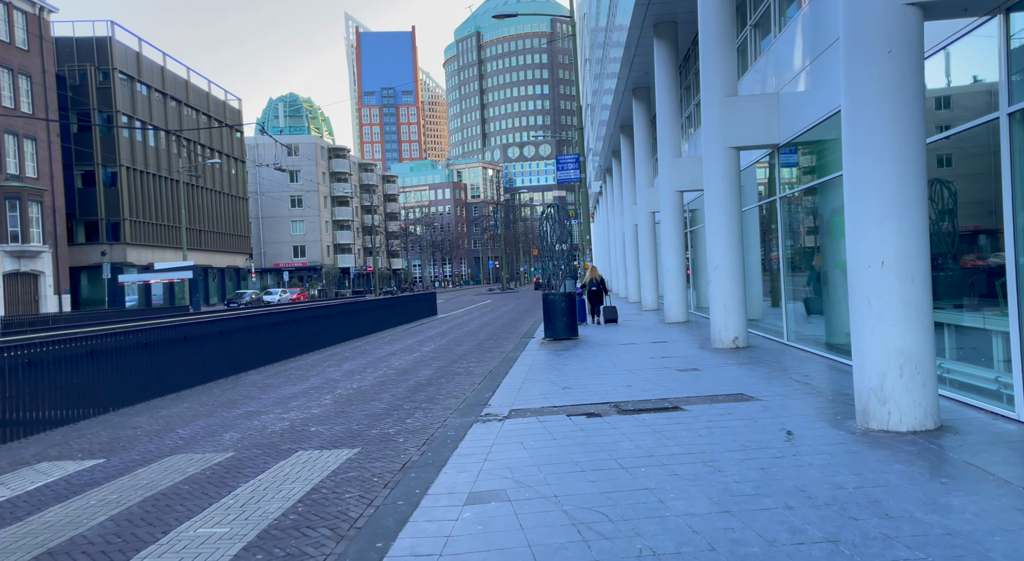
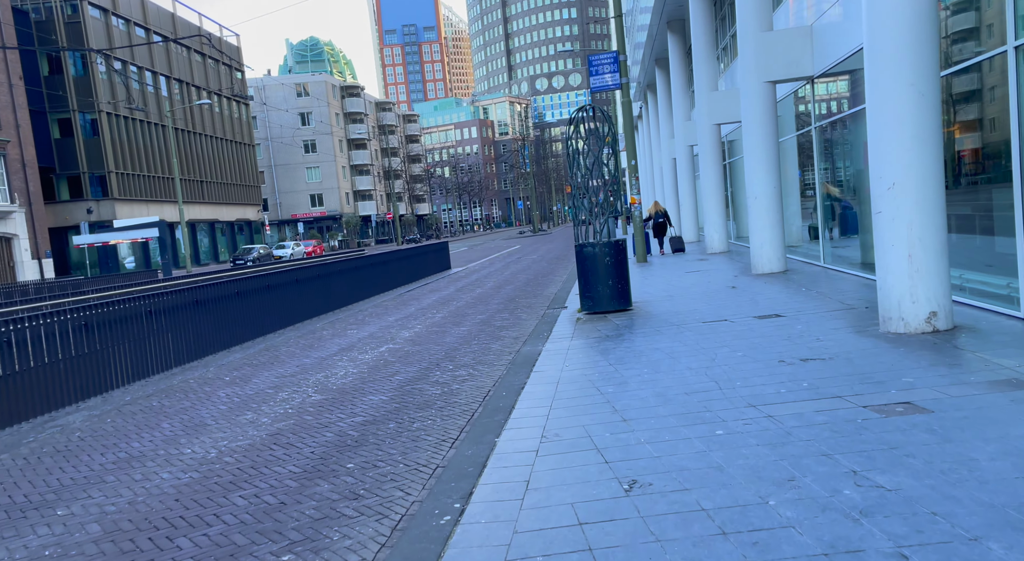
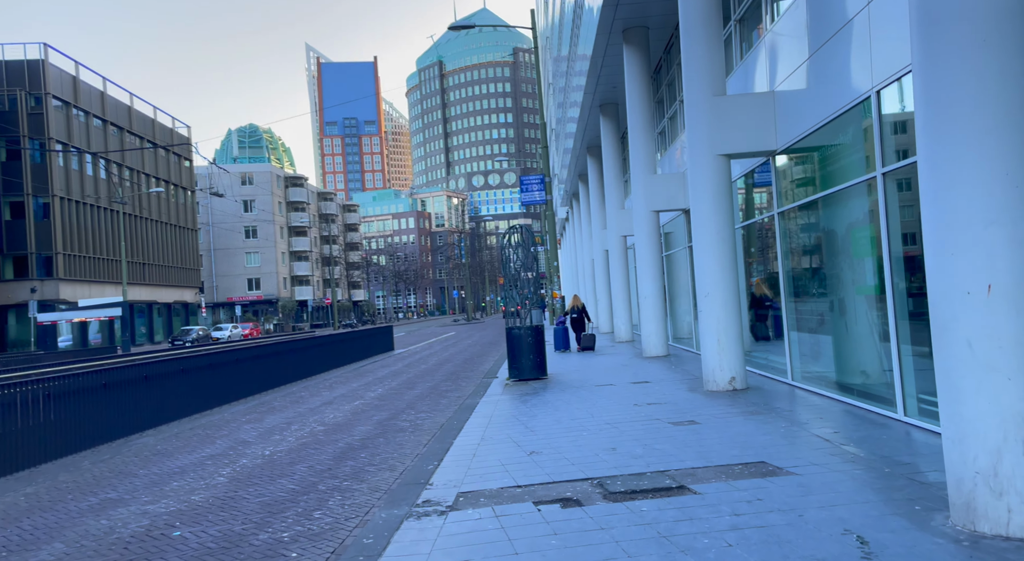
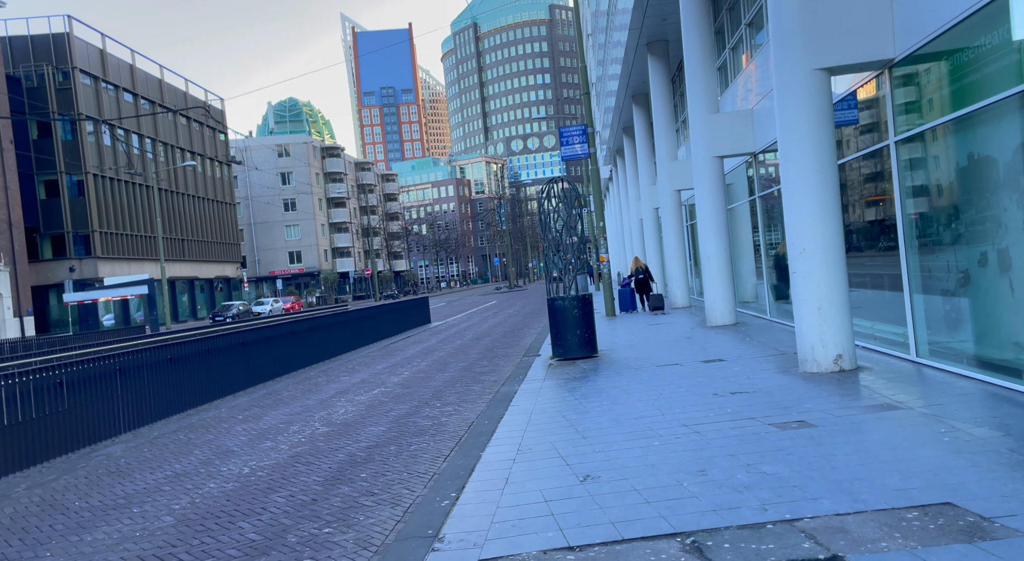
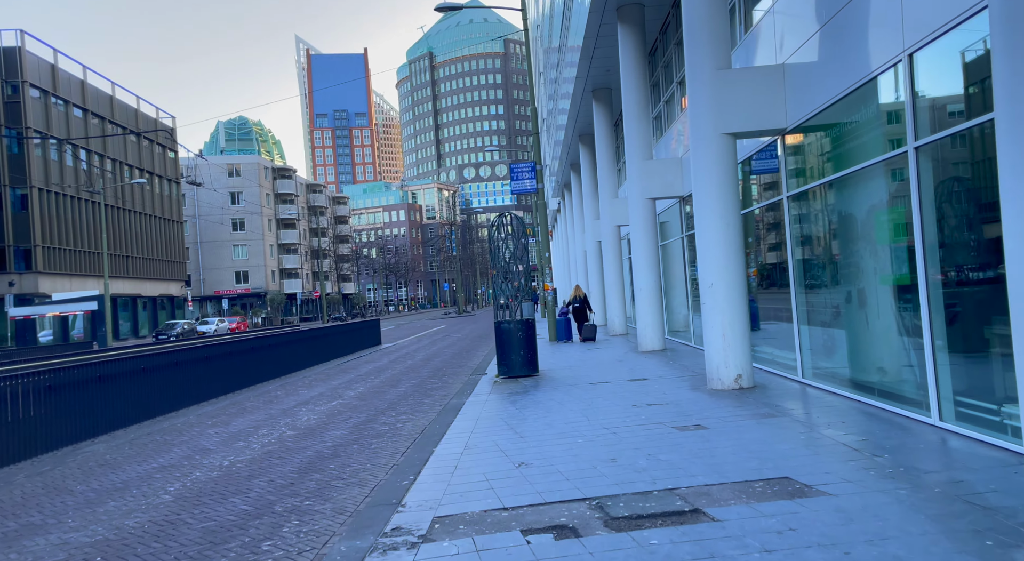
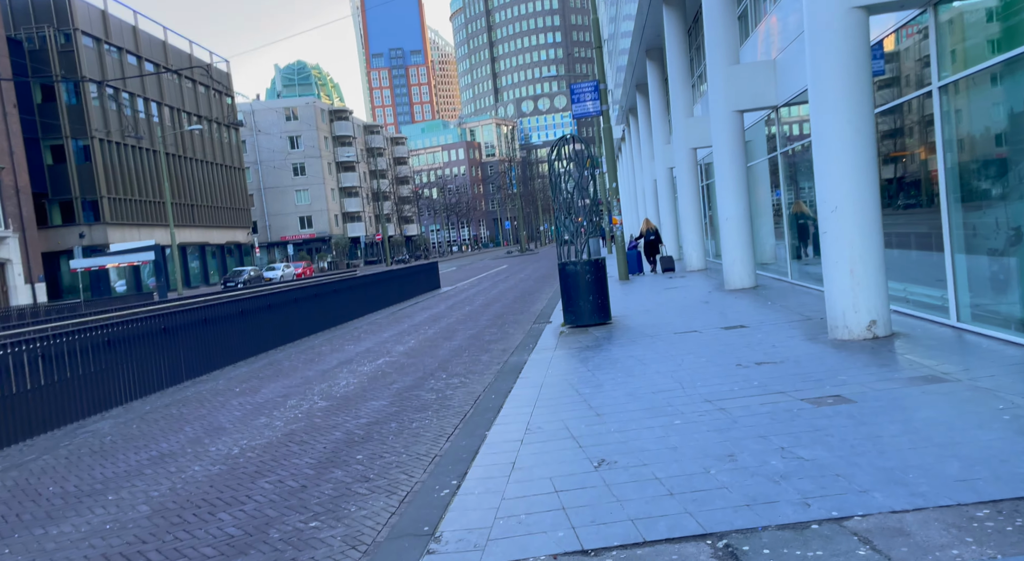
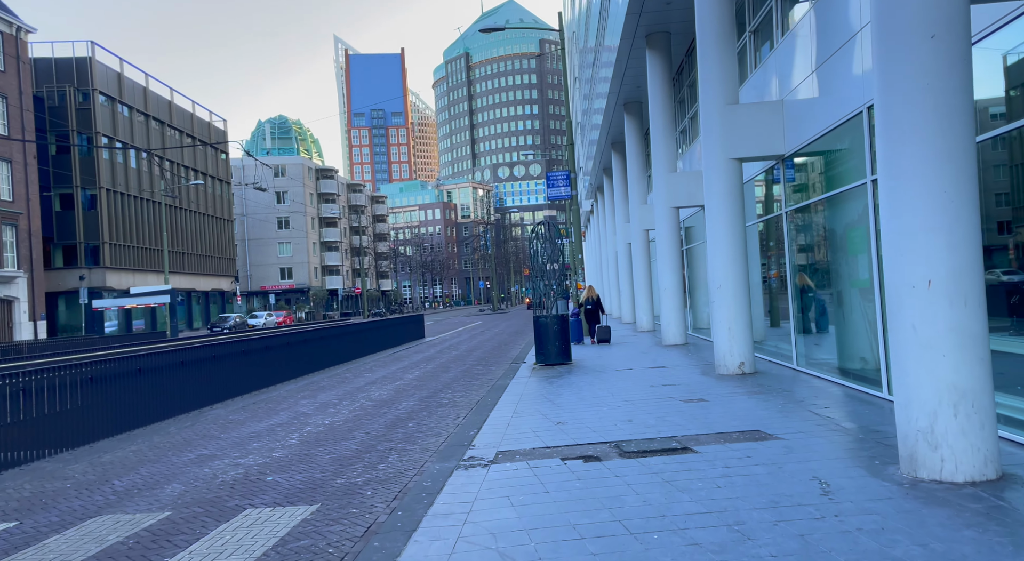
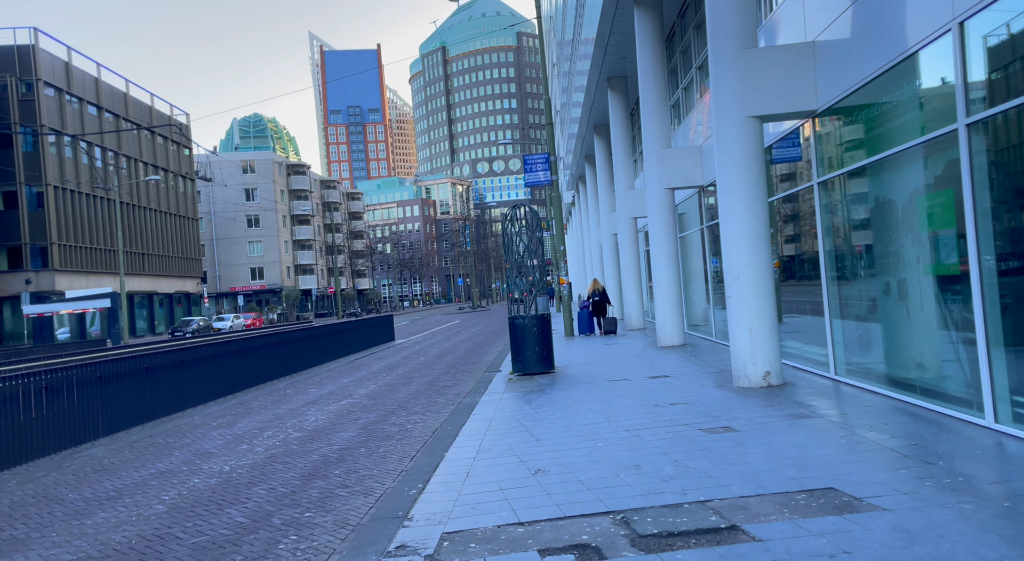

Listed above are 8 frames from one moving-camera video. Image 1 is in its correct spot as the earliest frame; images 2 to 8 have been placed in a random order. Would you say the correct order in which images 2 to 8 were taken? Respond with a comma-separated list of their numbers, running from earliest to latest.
7, 3, 5, 8, 4, 6, 2
